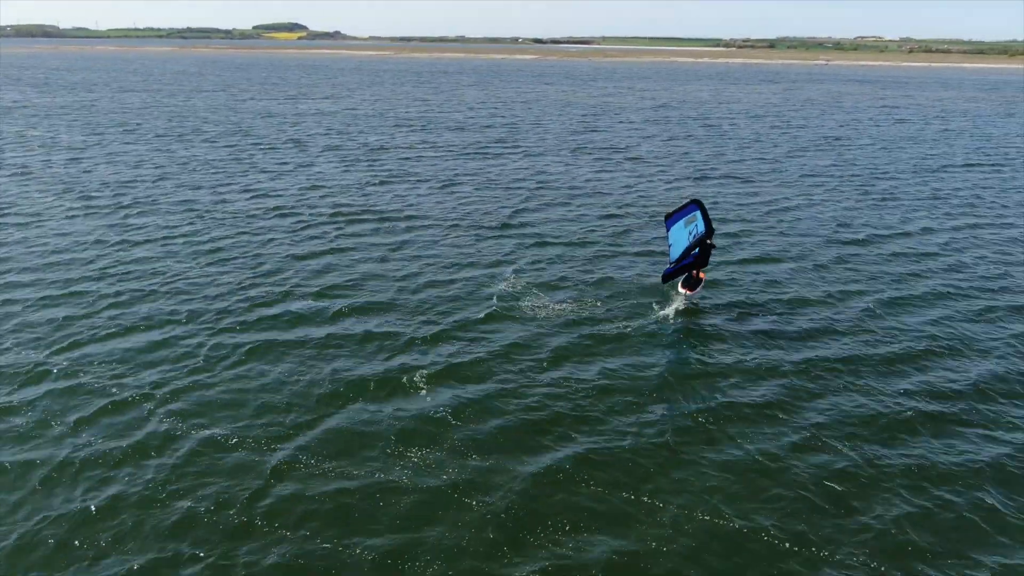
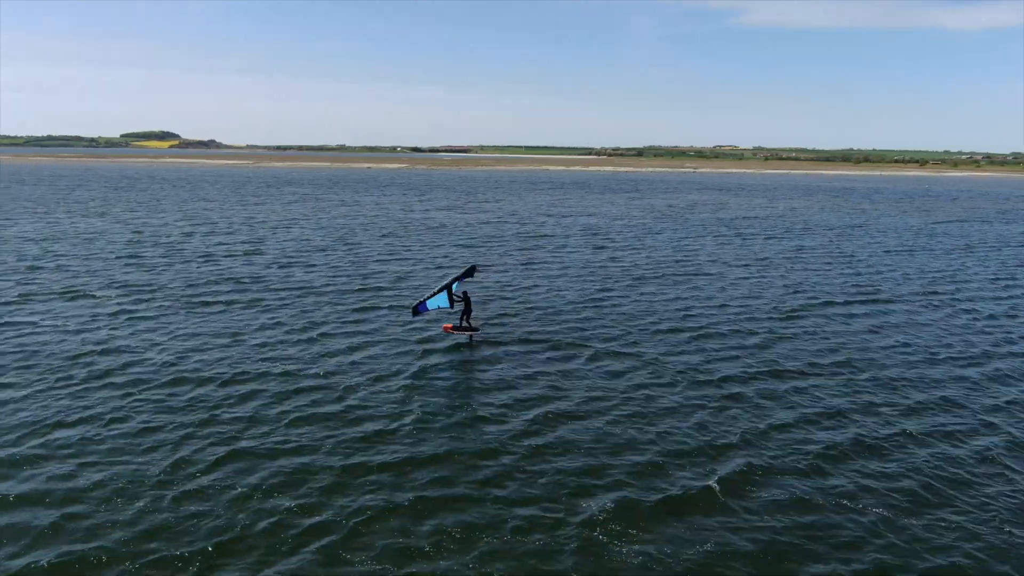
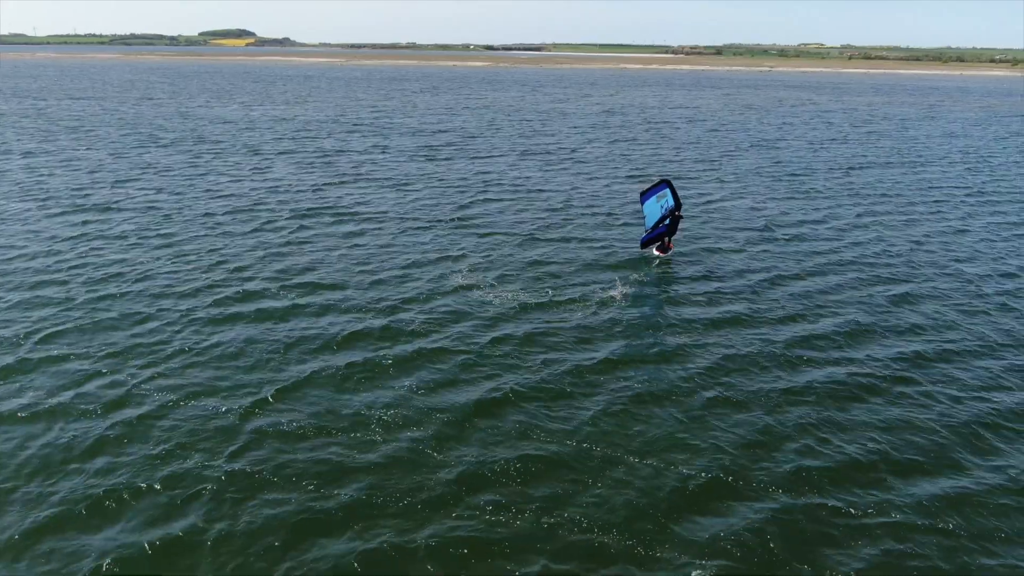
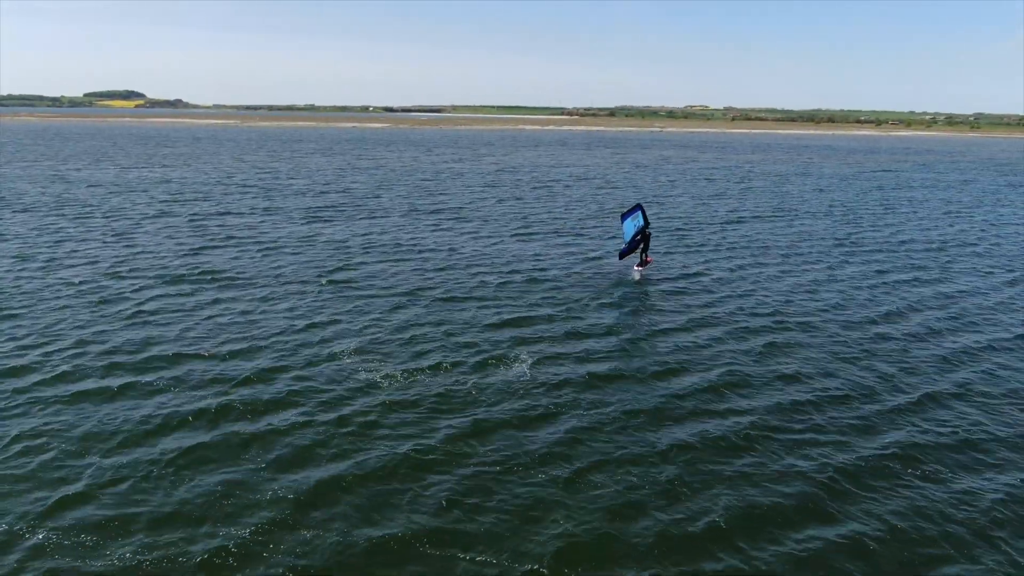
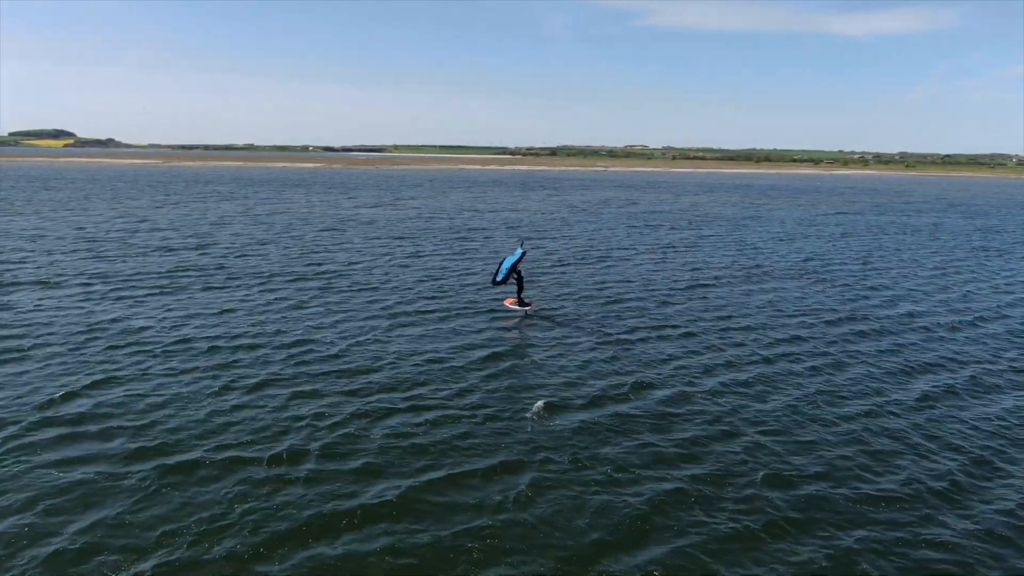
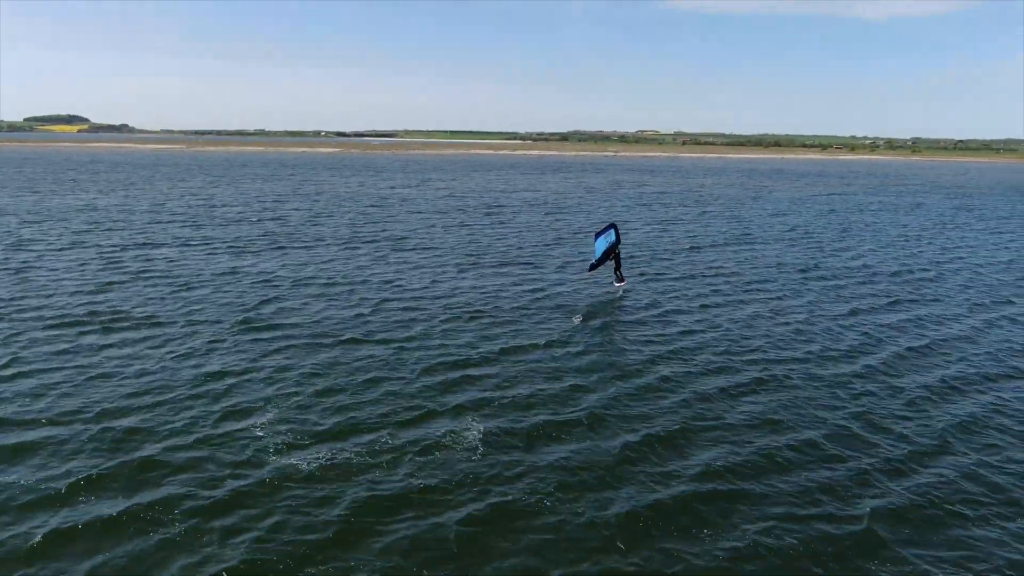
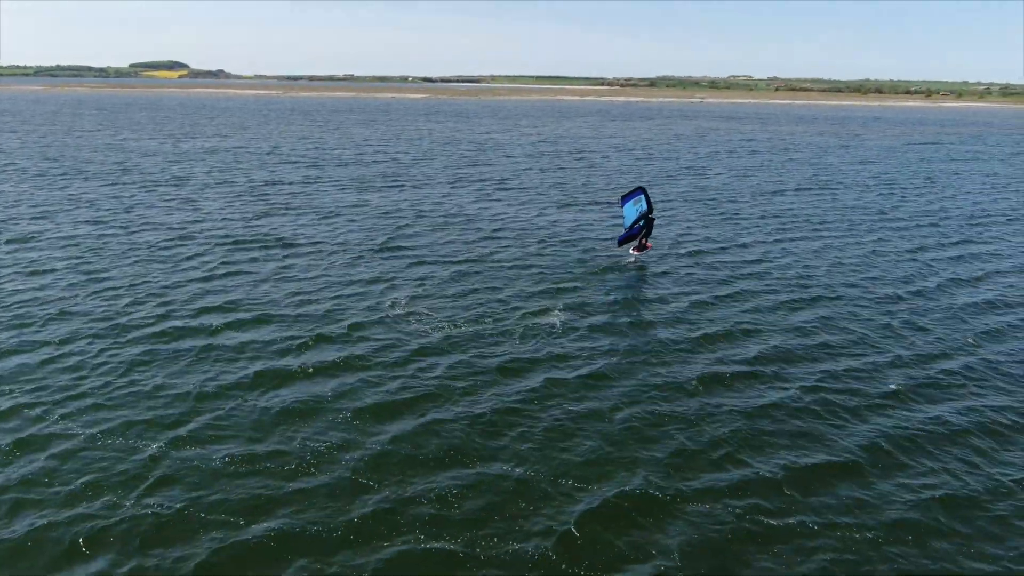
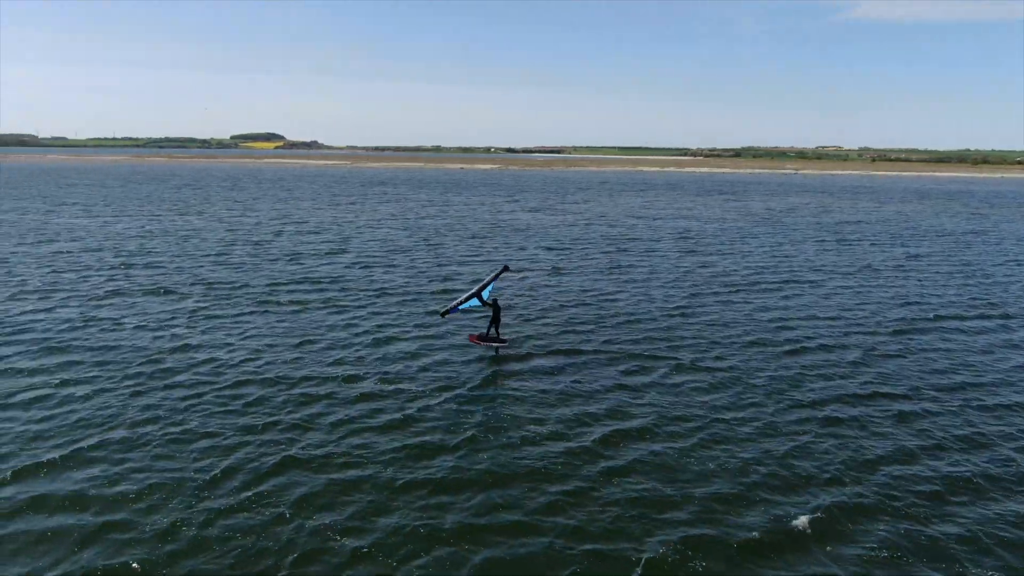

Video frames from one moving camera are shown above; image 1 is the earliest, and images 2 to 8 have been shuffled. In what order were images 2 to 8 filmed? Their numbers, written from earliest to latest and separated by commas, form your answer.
3, 7, 4, 6, 5, 2, 8
